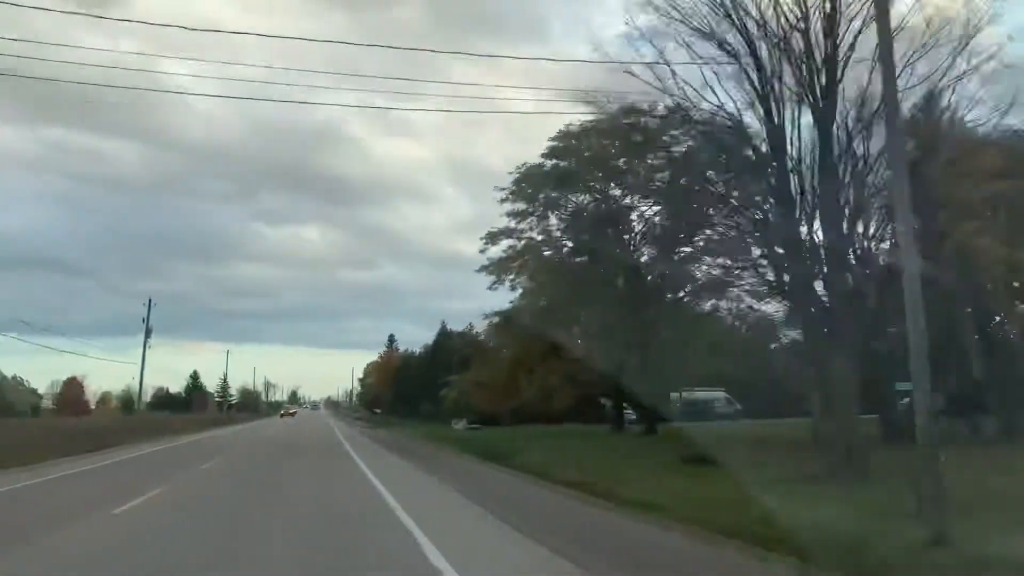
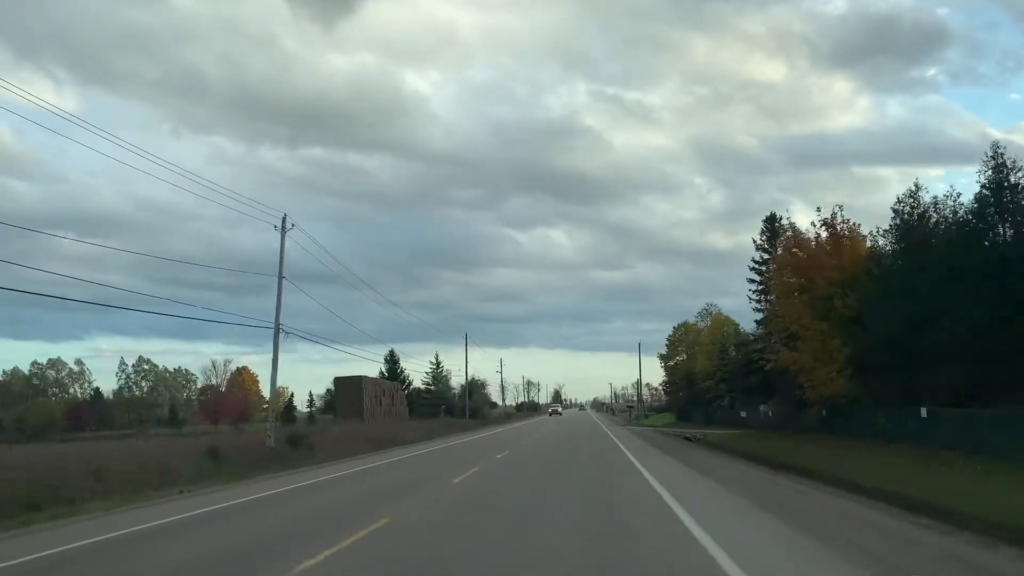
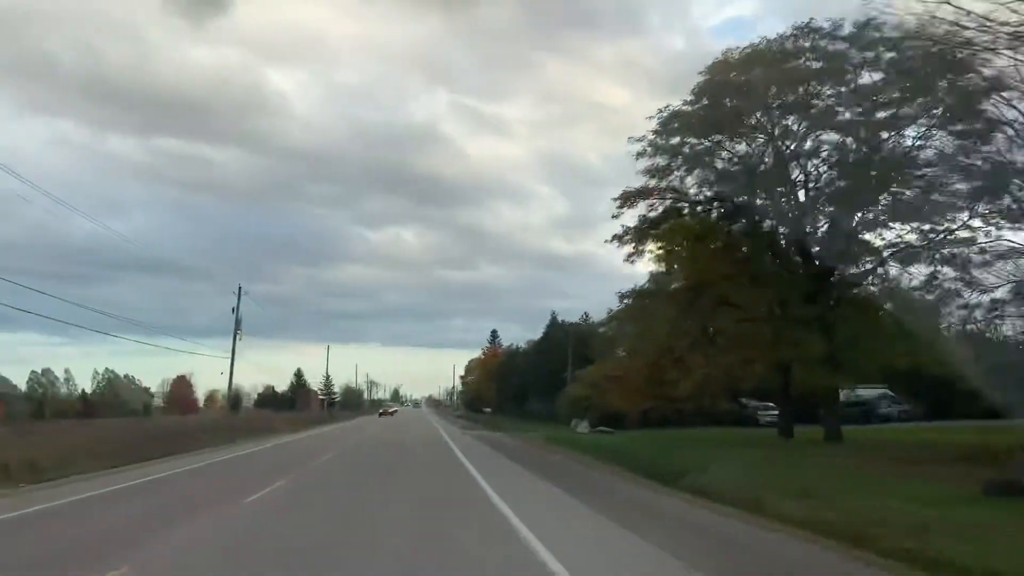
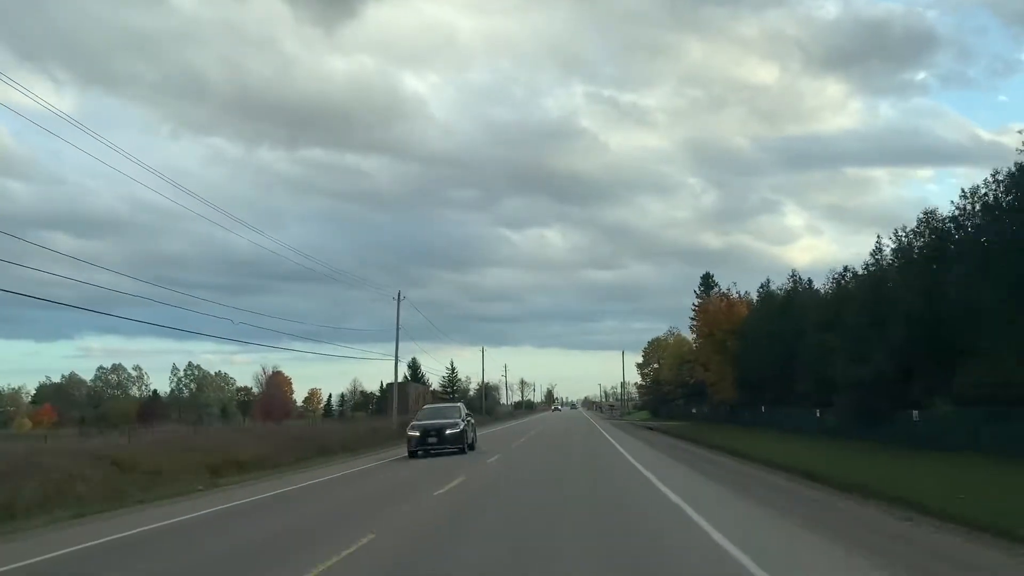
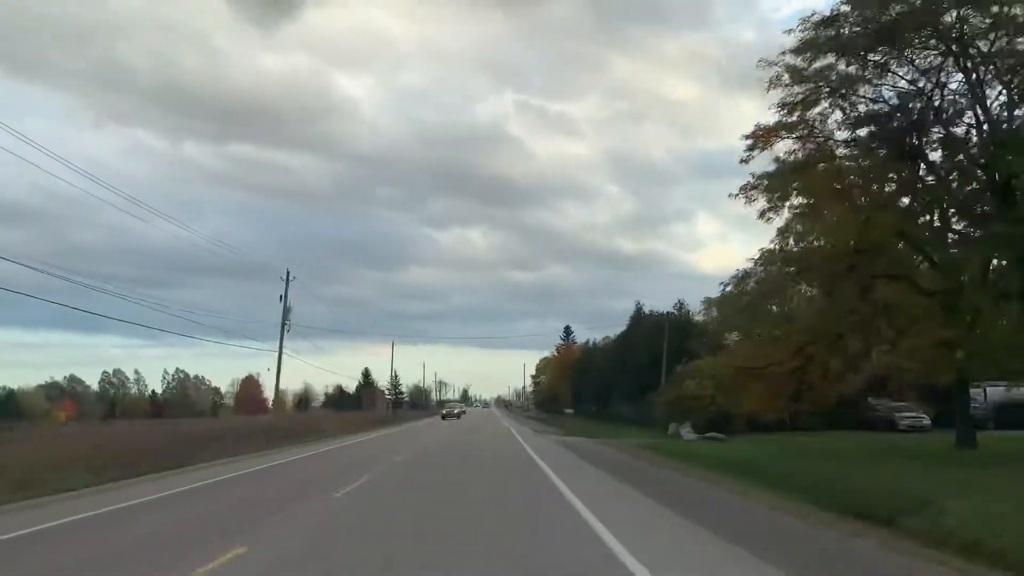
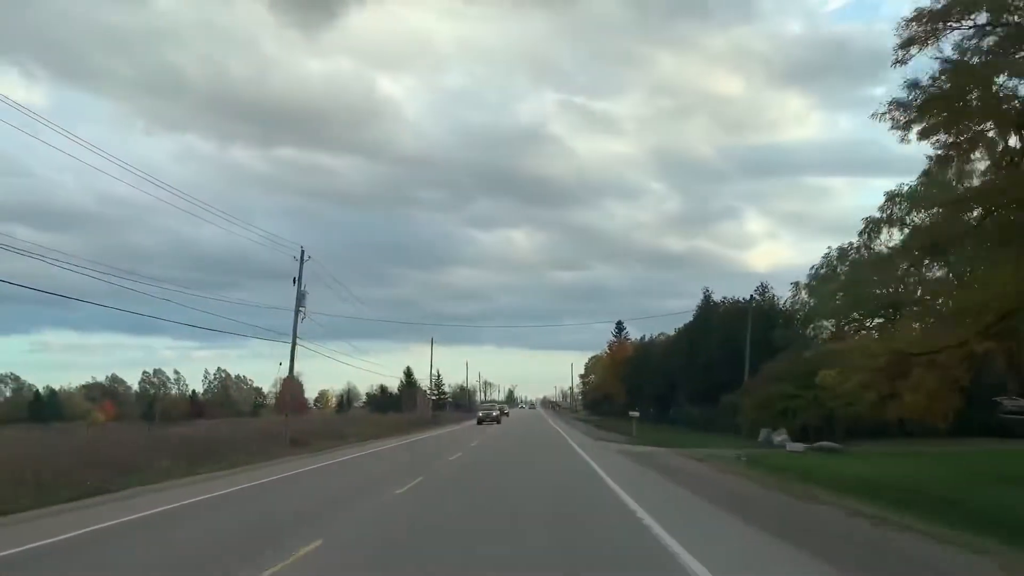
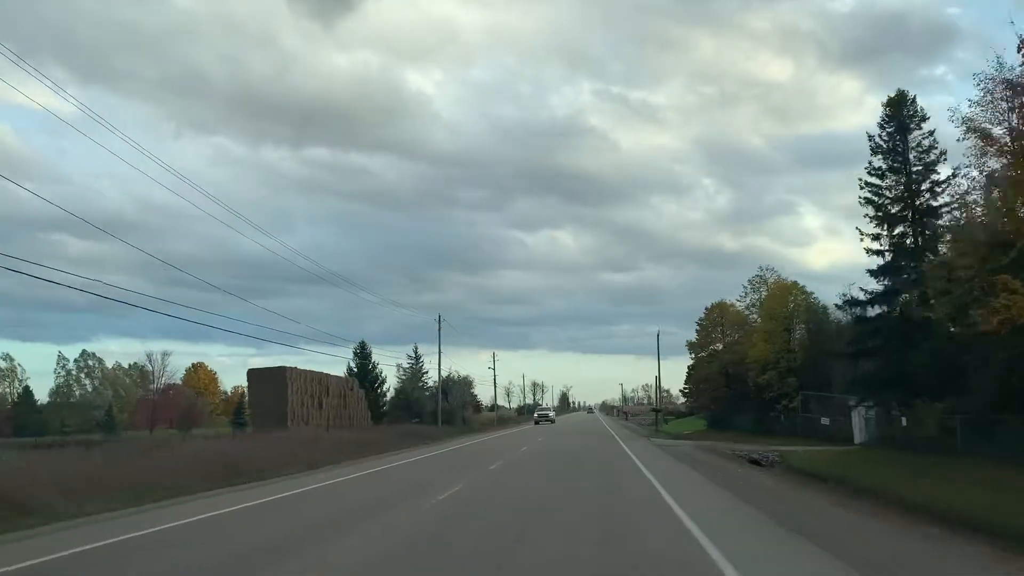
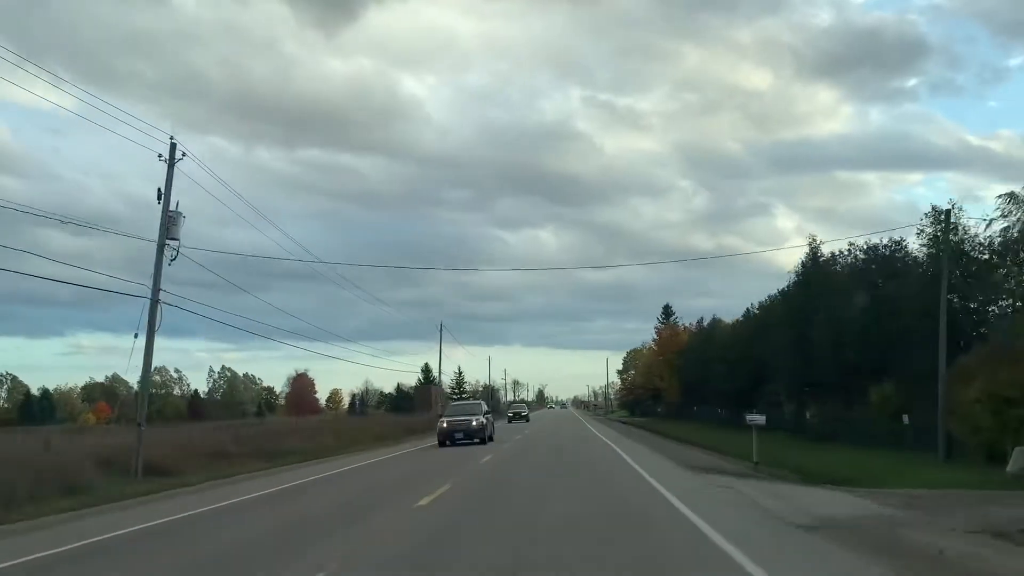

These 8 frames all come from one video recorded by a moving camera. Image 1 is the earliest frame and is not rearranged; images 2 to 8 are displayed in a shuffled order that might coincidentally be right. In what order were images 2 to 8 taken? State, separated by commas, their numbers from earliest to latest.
3, 5, 6, 8, 4, 2, 7
